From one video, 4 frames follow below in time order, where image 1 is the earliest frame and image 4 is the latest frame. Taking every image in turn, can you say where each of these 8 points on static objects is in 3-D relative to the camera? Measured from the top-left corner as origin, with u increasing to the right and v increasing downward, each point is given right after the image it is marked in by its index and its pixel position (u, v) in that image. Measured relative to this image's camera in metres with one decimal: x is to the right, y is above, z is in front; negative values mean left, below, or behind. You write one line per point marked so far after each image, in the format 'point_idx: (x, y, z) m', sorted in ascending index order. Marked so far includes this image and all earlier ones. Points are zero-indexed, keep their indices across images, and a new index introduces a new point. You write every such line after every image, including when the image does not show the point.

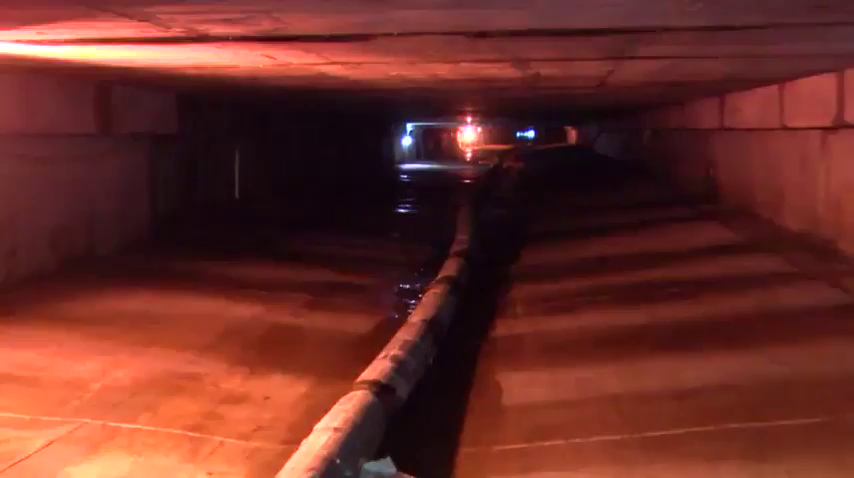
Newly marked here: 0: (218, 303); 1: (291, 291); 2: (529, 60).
0: (-1.4, -0.4, +10.5) m
1: (-1.0, -0.3, +10.8) m
2: (+0.7, +1.2, +10.6) m
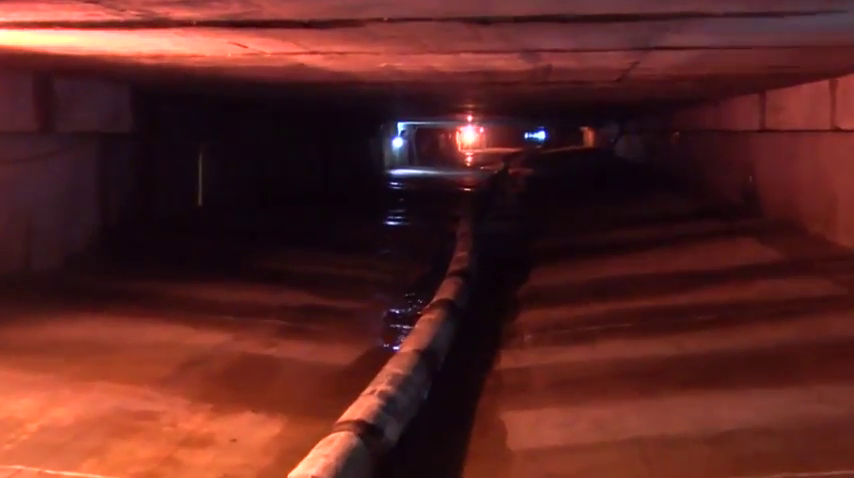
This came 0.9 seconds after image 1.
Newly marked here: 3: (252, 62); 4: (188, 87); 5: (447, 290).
0: (-1.4, -0.5, +9.1) m
1: (-1.0, -0.4, +9.4) m
2: (+0.7, +1.1, +9.2) m
3: (-1.0, +1.0, +9.3) m
4: (-1.5, +1.0, +9.9) m
5: (+0.1, -0.3, +9.4) m
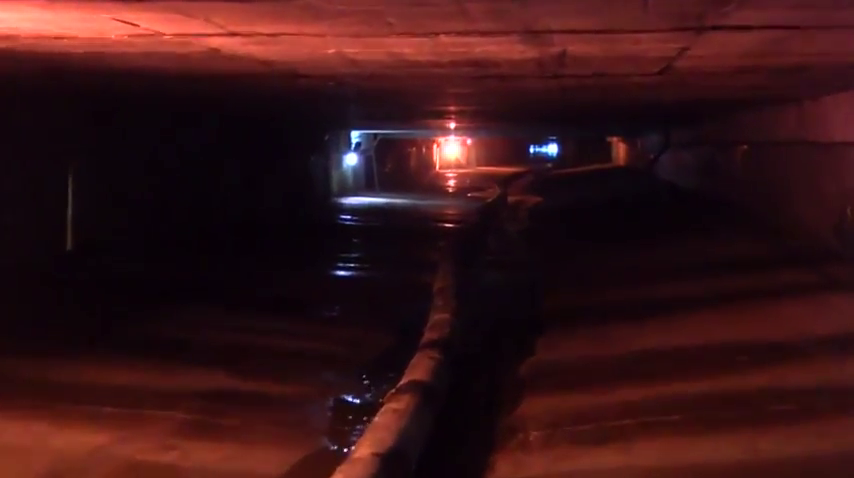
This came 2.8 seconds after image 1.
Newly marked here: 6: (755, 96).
0: (-1.6, -0.8, +6.4) m
1: (-1.1, -0.7, +6.7) m
2: (+0.5, +0.9, +6.5) m
3: (-1.2, +0.8, +6.6) m
4: (-1.7, +0.7, +7.2) m
5: (0.0, -0.5, +6.7) m
6: (+1.9, +0.8, +9.3) m
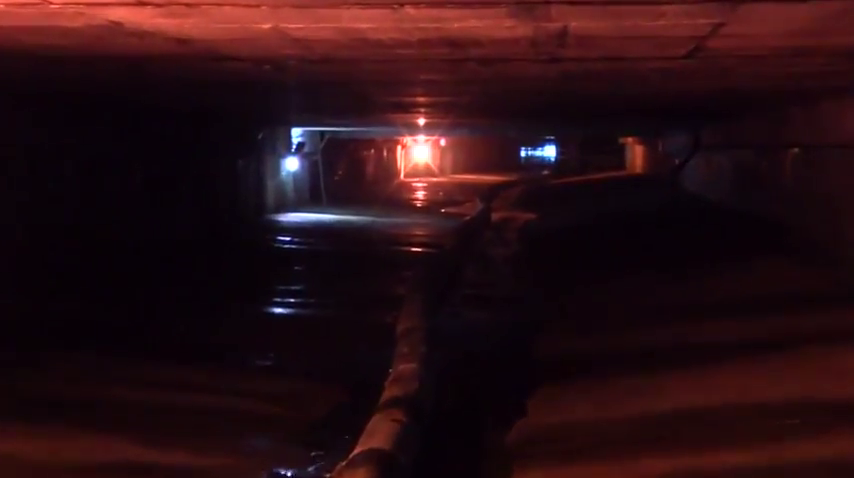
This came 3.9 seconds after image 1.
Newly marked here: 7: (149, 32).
0: (-1.7, -0.8, +4.9) m
1: (-1.3, -0.8, +5.2) m
2: (+0.4, +0.8, +5.0) m
3: (-1.3, +0.7, +5.1) m
4: (-1.8, +0.6, +5.7) m
5: (-0.1, -0.6, +5.2) m
6: (+1.8, +0.7, +7.9) m
7: (-0.9, +0.7, +5.3) m
